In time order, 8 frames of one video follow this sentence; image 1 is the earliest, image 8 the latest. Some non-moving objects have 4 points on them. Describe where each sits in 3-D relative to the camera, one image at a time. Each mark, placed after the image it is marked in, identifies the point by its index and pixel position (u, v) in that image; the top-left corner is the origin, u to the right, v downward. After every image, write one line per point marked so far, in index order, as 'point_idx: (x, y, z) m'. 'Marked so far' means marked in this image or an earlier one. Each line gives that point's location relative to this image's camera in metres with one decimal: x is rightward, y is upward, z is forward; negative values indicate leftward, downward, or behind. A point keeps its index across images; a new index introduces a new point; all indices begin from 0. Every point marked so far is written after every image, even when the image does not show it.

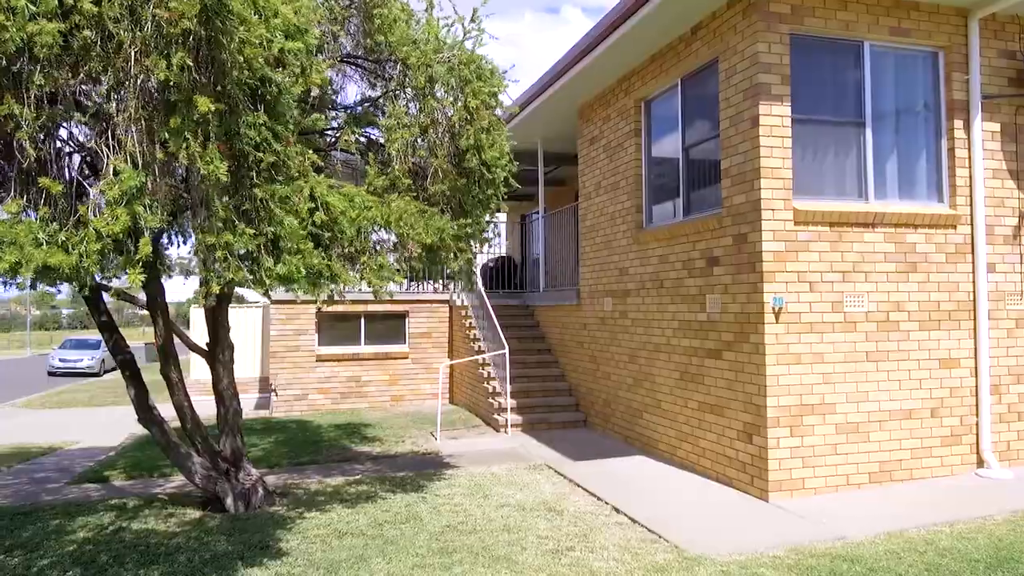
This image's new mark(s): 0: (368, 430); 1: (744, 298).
0: (-2.3, -2.2, +11.7) m
1: (+2.5, -0.1, +8.2) m
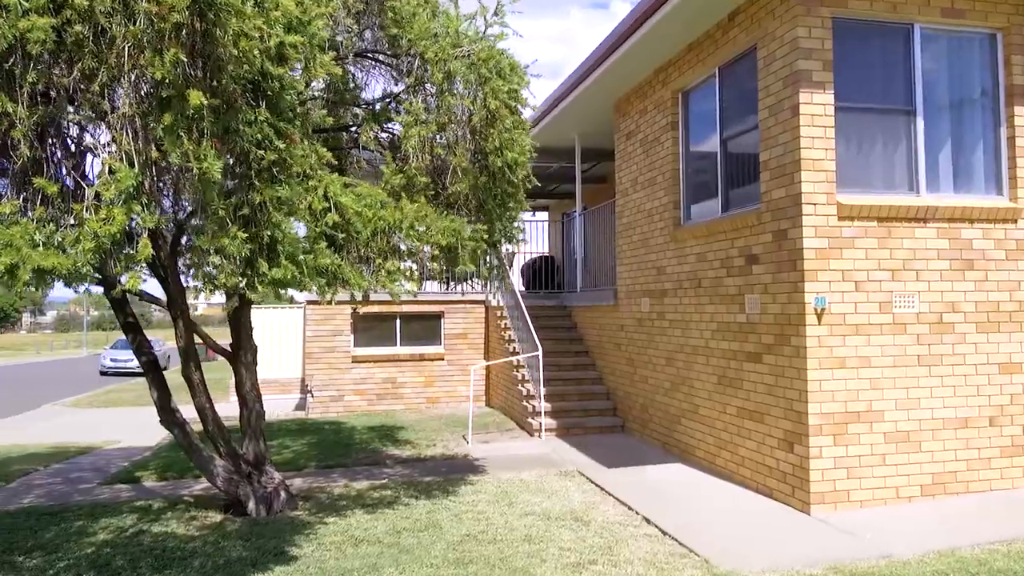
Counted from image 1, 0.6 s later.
0: (-1.8, -2.2, +11.6) m
1: (+2.8, -0.1, +7.7) m
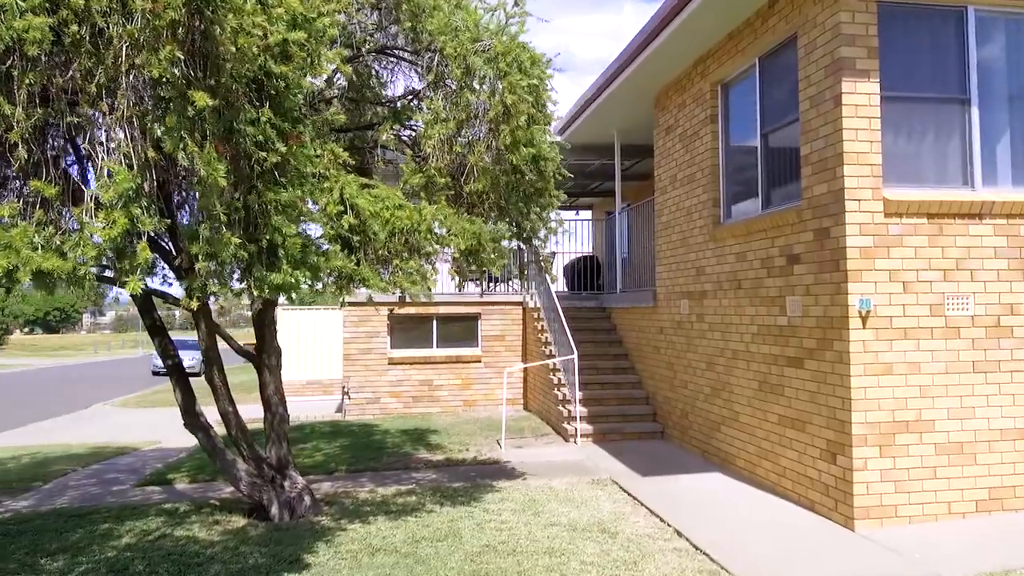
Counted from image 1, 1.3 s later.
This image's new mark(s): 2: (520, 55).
0: (-1.2, -2.3, +11.5) m
1: (+3.0, -0.1, +7.3) m
2: (+0.1, +2.1, +6.7) m
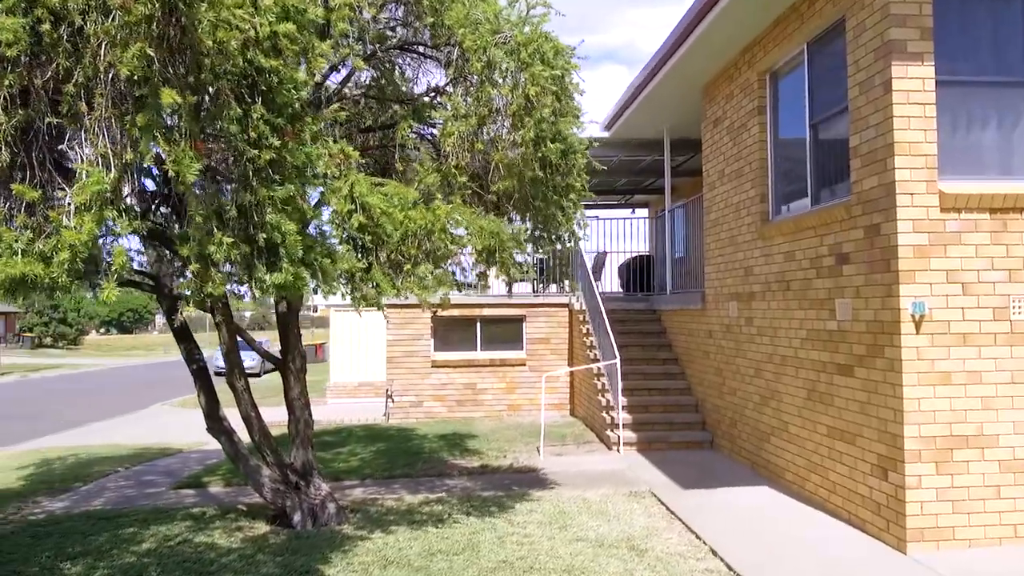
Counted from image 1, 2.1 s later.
0: (-0.6, -2.3, +11.3) m
1: (+3.3, -0.1, +6.7) m
2: (+0.2, +2.0, +6.4) m
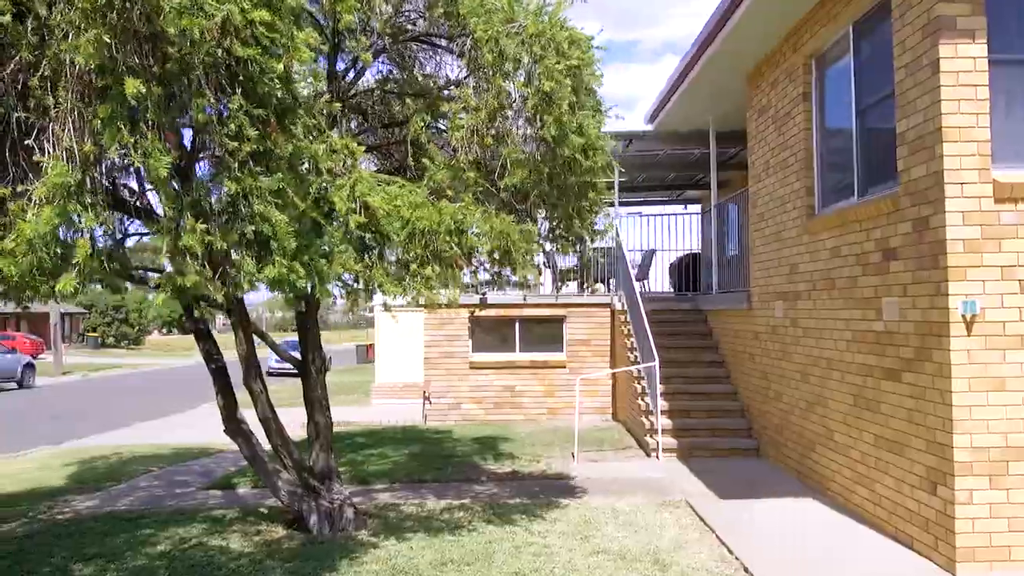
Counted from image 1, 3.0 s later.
0: (-0.1, -2.3, +11.0) m
1: (+3.4, -0.1, +6.2) m
2: (+0.3, +2.0, +6.1) m
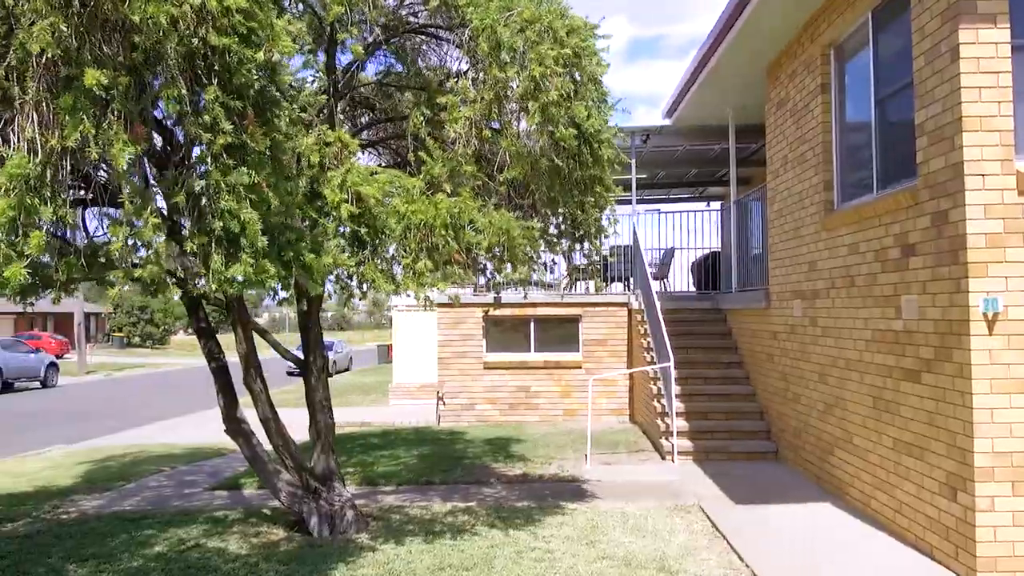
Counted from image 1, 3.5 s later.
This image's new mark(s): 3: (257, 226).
0: (+0.1, -2.3, +10.9) m
1: (+3.4, -0.1, +5.9) m
2: (+0.3, +2.1, +5.9) m
3: (-1.4, +0.3, +4.0) m
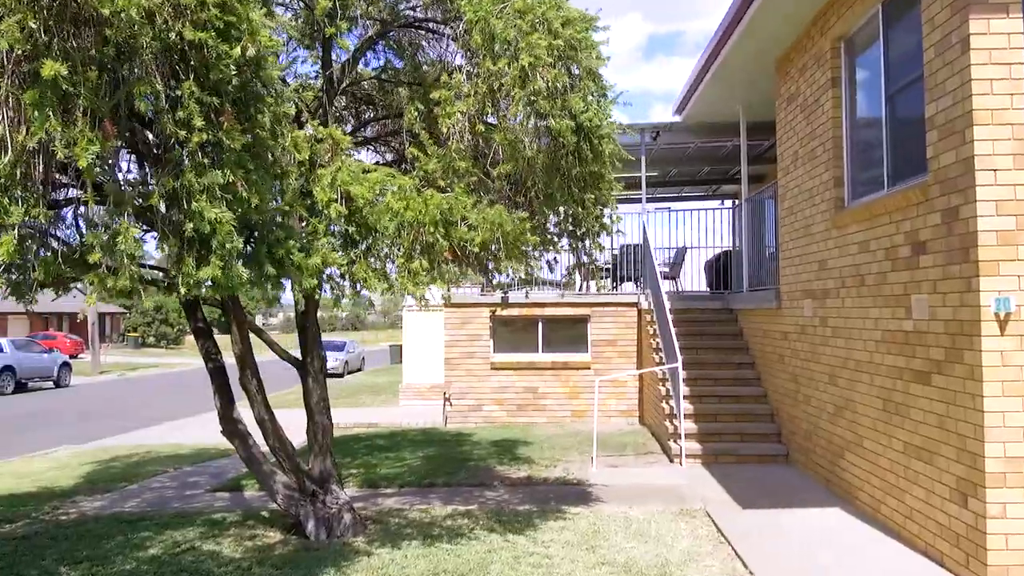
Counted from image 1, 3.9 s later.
0: (+0.2, -2.3, +10.7) m
1: (+3.4, -0.1, +5.7) m
2: (+0.3, +2.1, +5.8) m
3: (-1.5, +0.3, +4.0) m
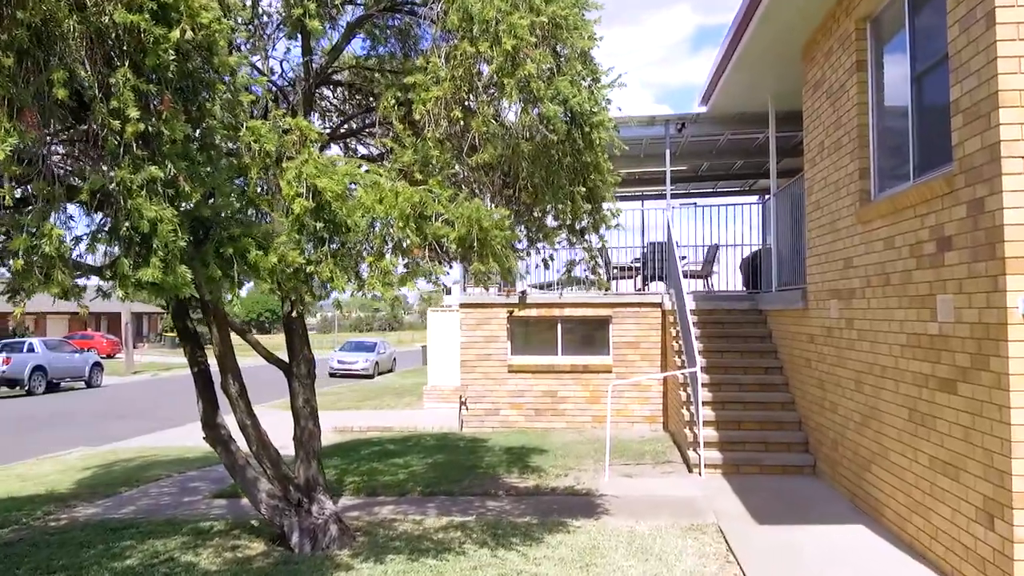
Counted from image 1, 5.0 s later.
0: (+0.3, -2.3, +10.4) m
1: (+3.2, -0.1, +5.1) m
2: (+0.1, +2.0, +5.4) m
3: (-1.7, +0.3, +3.7) m
